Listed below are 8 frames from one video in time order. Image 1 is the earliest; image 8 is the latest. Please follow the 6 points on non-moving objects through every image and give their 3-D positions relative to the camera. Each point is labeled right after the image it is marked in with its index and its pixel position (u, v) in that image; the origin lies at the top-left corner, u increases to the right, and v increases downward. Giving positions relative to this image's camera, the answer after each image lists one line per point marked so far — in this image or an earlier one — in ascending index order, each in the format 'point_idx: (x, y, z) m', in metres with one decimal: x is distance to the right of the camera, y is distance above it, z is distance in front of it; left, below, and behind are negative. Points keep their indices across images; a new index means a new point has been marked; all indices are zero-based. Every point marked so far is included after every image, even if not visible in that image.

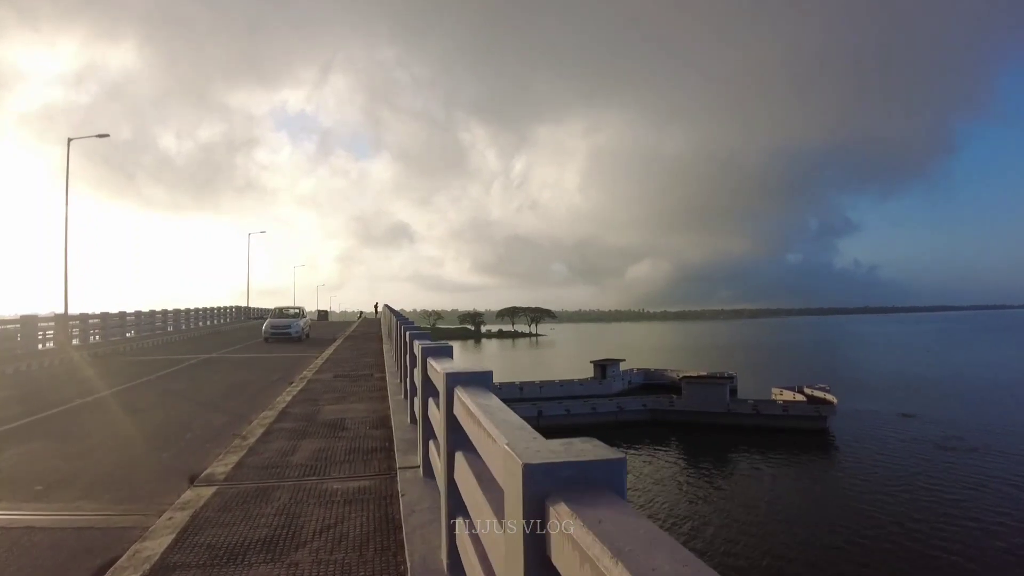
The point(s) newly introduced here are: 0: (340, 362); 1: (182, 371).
0: (-3.5, -1.5, +11.5) m
1: (-8.4, -2.2, +14.2) m
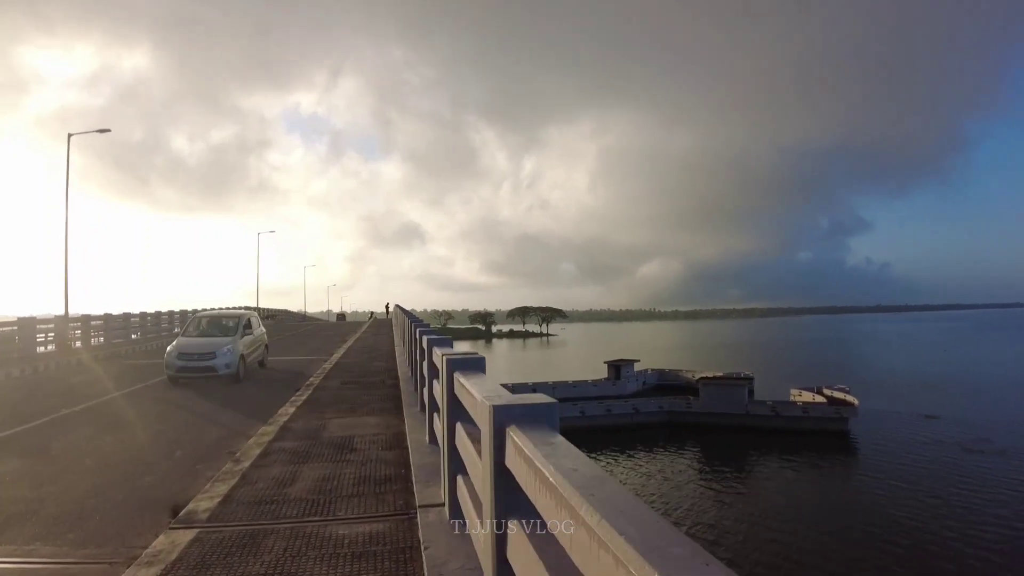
0: (-3.1, -1.5, +10.8) m
1: (-7.9, -2.2, +13.5) m
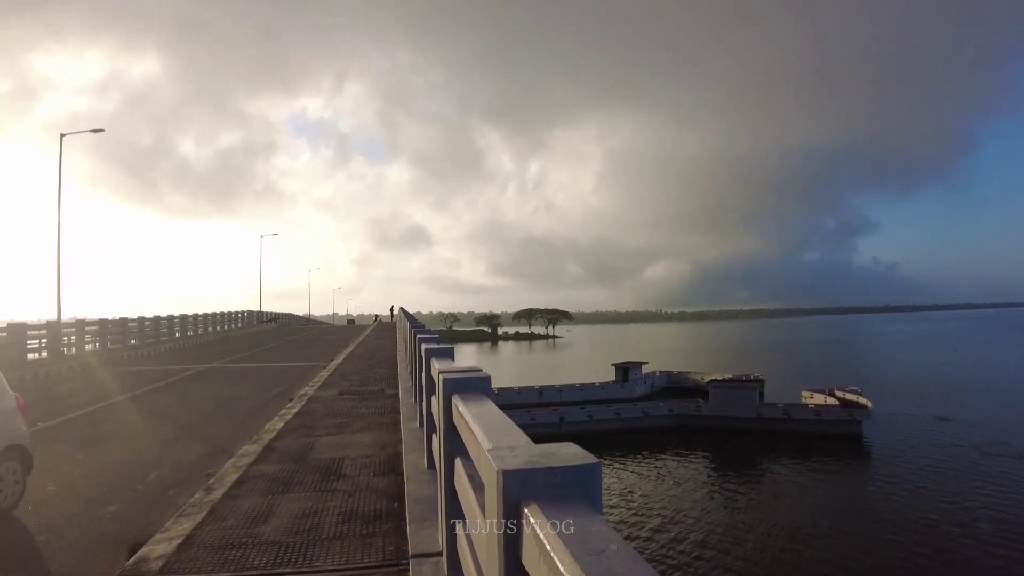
0: (-3.0, -1.6, +10.2) m
1: (-7.8, -2.3, +13.0) m
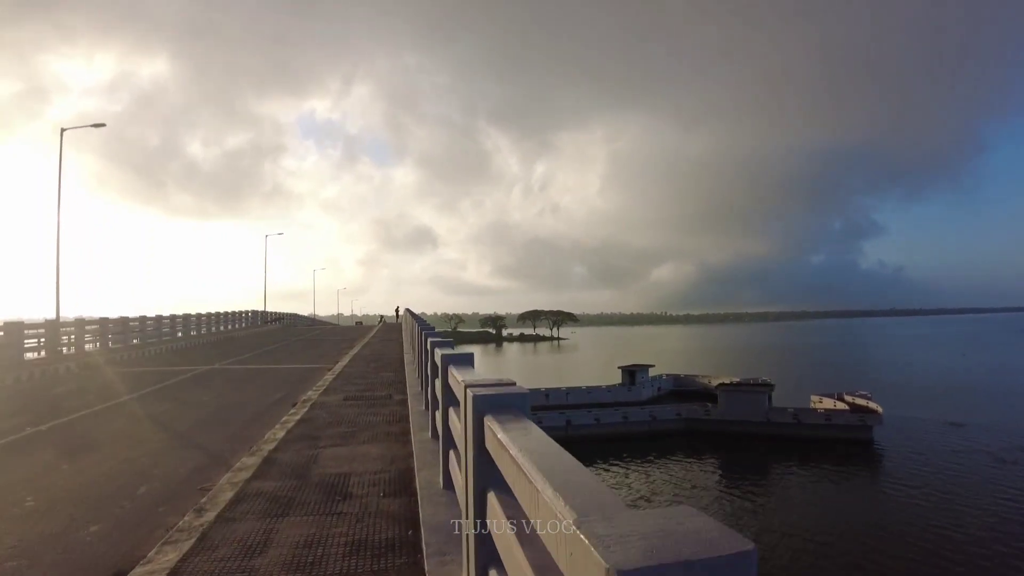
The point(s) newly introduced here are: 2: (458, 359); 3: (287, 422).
0: (-2.8, -1.6, +9.8) m
1: (-7.5, -2.2, +12.7) m
2: (-0.4, -0.6, +4.4) m
3: (-2.4, -1.4, +6.0) m
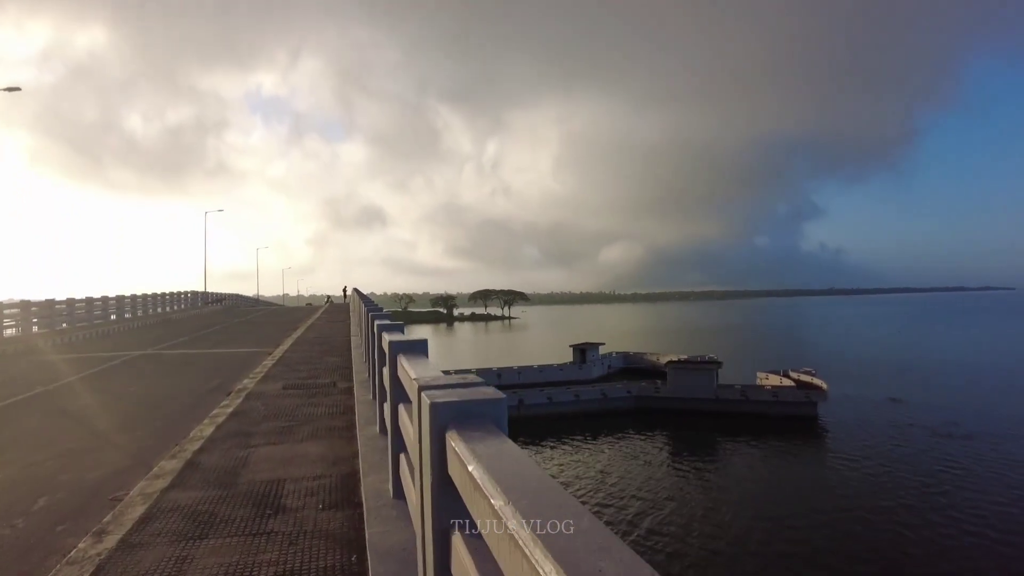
0: (-3.5, -1.3, +9.2) m
1: (-8.5, -1.8, +11.6) m
2: (-0.7, -0.4, +3.9) m
3: (-2.8, -1.2, +5.4) m
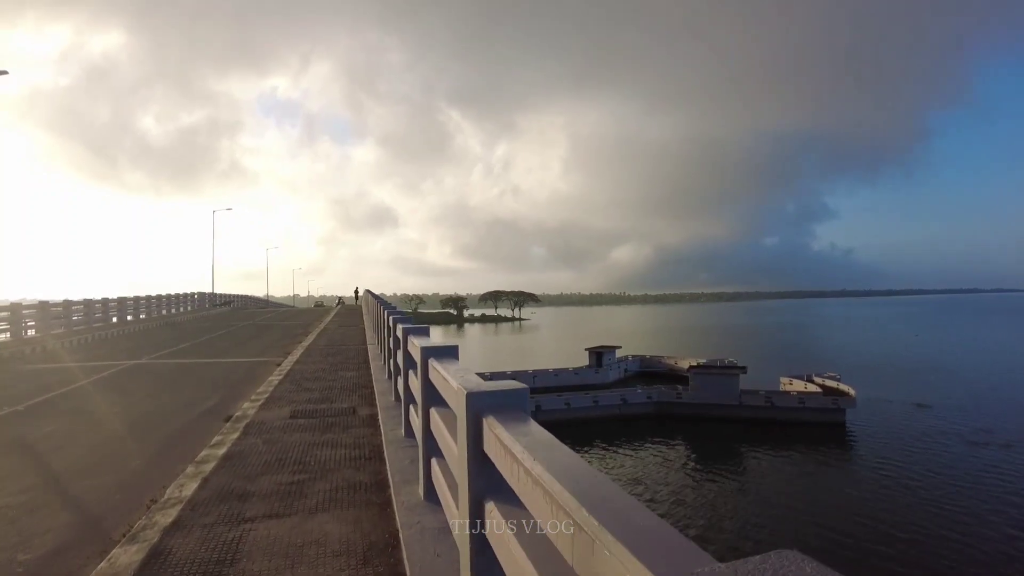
0: (-2.9, -1.3, +7.9) m
1: (-7.8, -1.9, +10.5) m
2: (-0.2, -0.5, +2.6) m
3: (-2.3, -1.3, +4.2) m
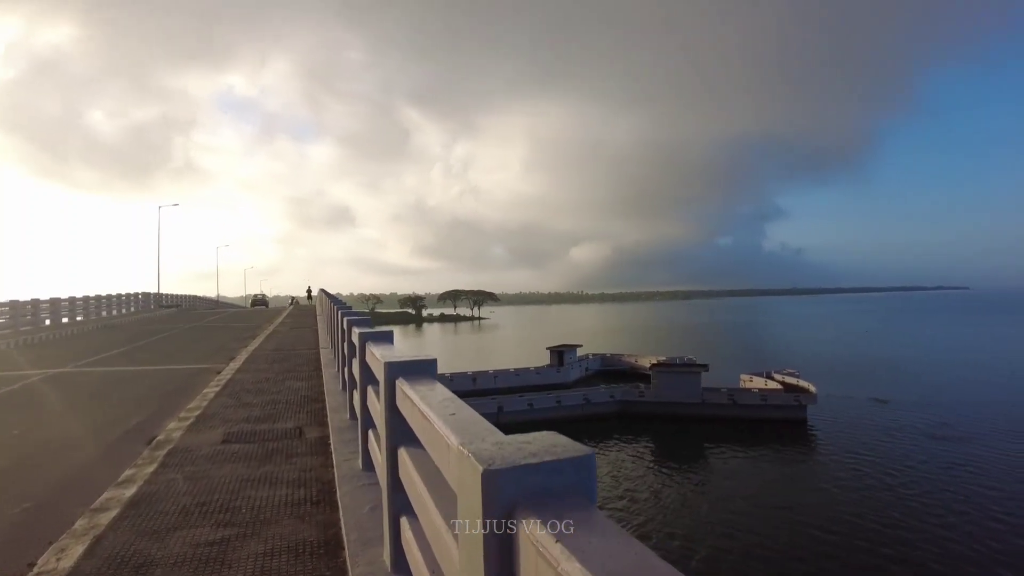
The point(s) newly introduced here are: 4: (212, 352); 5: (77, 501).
0: (-3.2, -1.3, +6.9) m
1: (-8.3, -1.9, +9.1) m
2: (-0.1, -0.4, +1.8) m
3: (-2.3, -1.3, +3.2) m
4: (-8.0, -1.7, +14.8) m
5: (-3.4, -1.6, +4.4) m
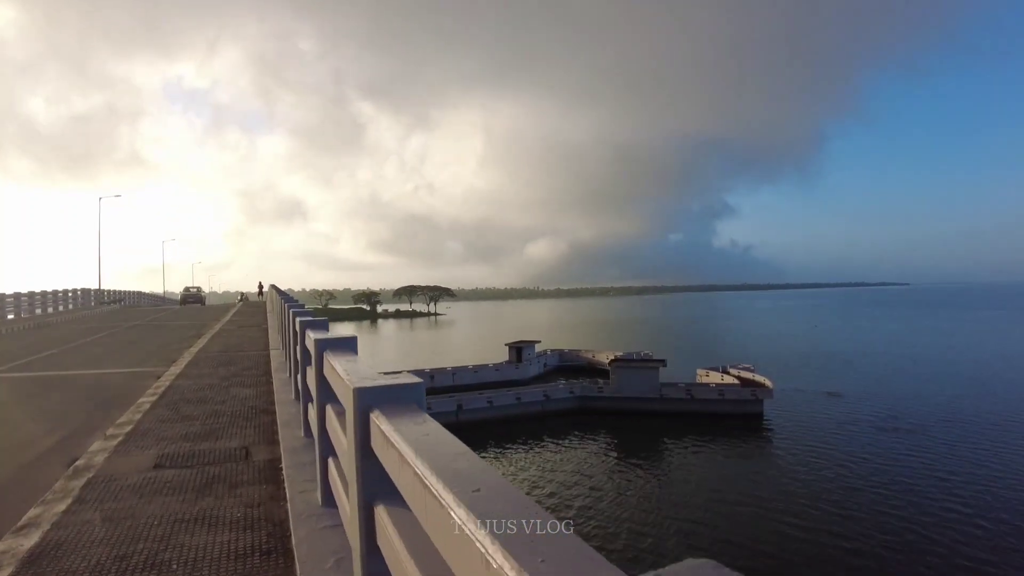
0: (-3.5, -1.3, +6.2) m
1: (-8.8, -1.8, +8.0) m
2: (-0.1, -0.5, +1.3) m
3: (-2.4, -1.3, +2.6) m
4: (-8.9, -1.6, +13.7) m
5: (-3.5, -1.6, +3.6) m
